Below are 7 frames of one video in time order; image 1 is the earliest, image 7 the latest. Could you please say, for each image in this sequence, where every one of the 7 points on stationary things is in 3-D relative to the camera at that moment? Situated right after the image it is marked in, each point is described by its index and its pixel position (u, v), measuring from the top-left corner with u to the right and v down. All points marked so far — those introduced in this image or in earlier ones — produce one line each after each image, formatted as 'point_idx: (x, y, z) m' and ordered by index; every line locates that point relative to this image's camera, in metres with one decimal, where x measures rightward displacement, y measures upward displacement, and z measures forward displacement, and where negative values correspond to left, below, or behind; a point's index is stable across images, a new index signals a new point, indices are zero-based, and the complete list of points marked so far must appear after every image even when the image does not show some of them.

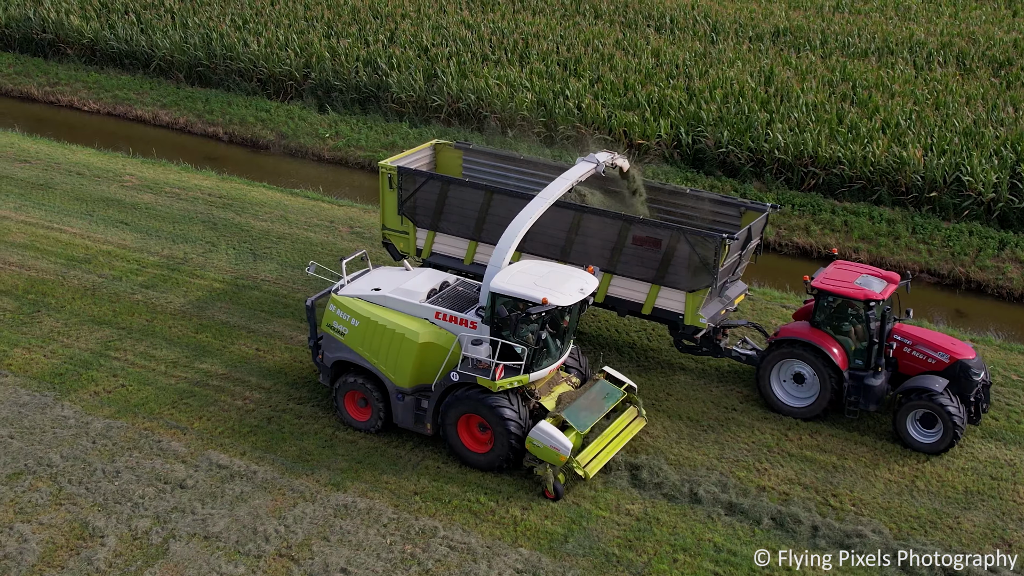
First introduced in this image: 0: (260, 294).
0: (-14.1, -0.2, +9.7) m
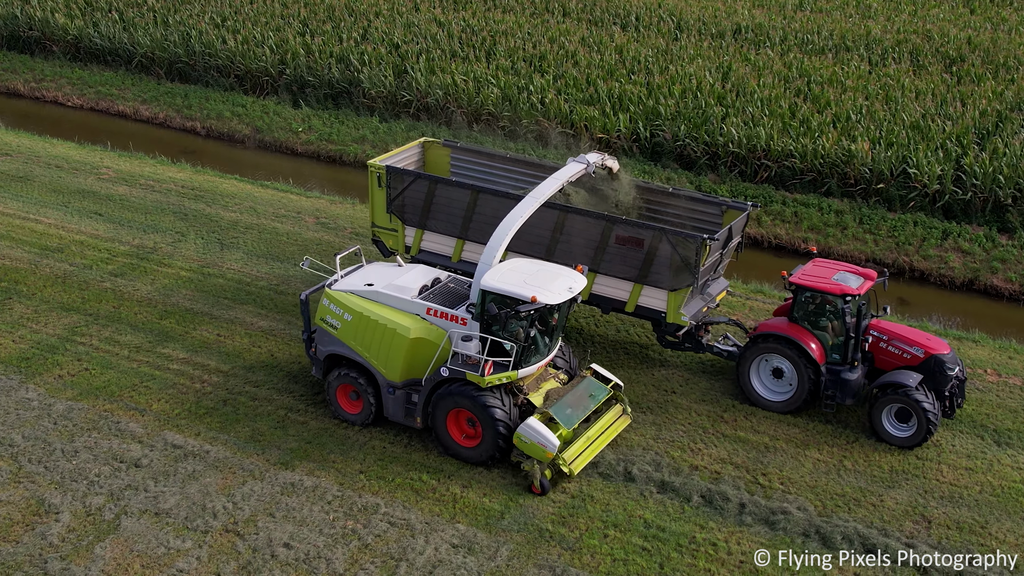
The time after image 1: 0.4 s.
0: (-16.4, +0.4, +10.0) m
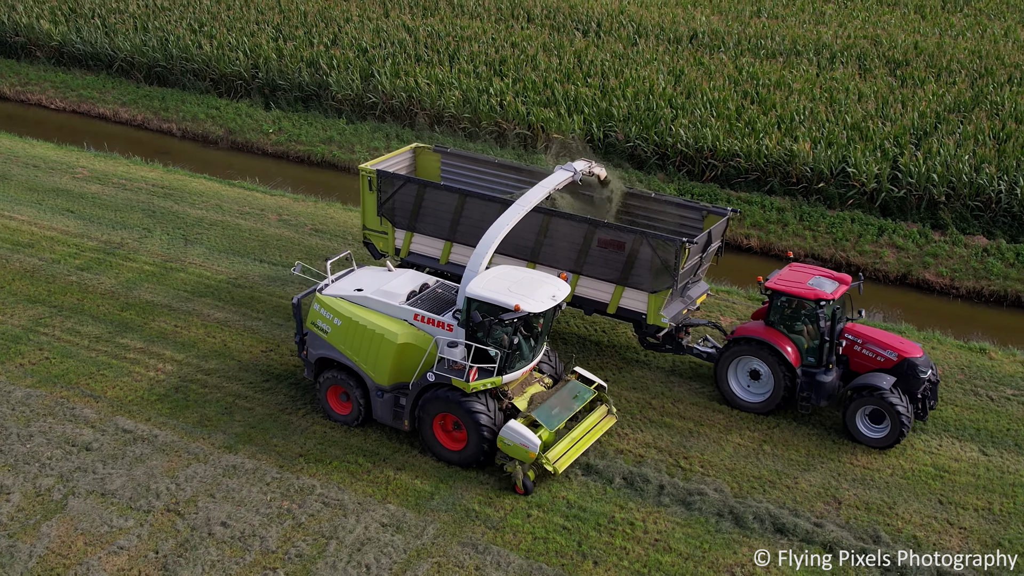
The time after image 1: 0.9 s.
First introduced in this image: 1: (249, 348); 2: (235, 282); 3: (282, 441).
0: (-19.2, +0.8, +10.4) m
1: (-13.8, -3.0, +9.2) m
2: (-16.3, +0.4, +10.3) m
3: (-10.2, -6.6, +7.9) m
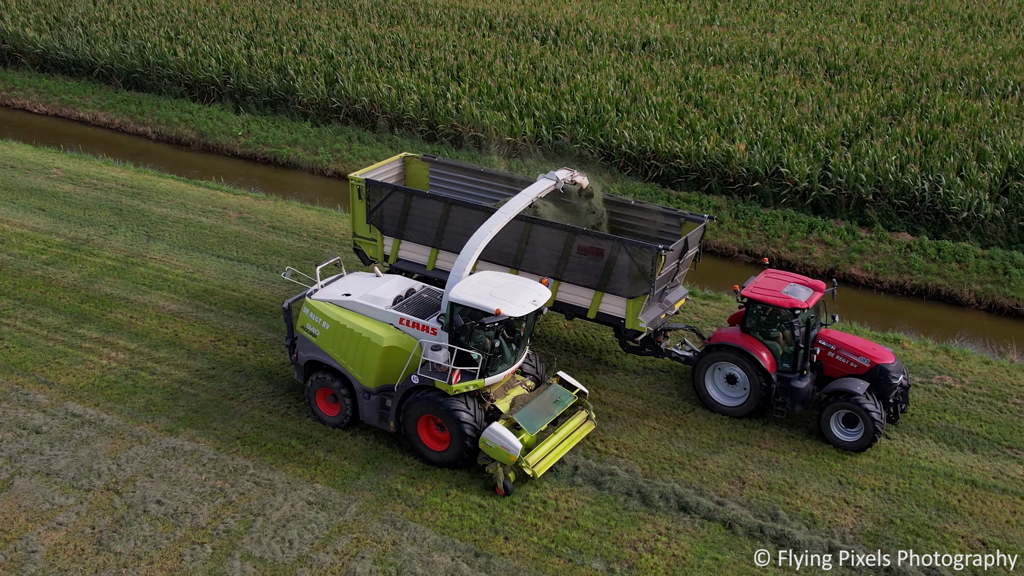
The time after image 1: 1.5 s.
0: (-22.4, +1.1, +10.9) m
1: (-17.0, -2.7, +9.6) m
2: (-19.5, +0.8, +10.8) m
3: (-13.4, -6.2, +8.3) m
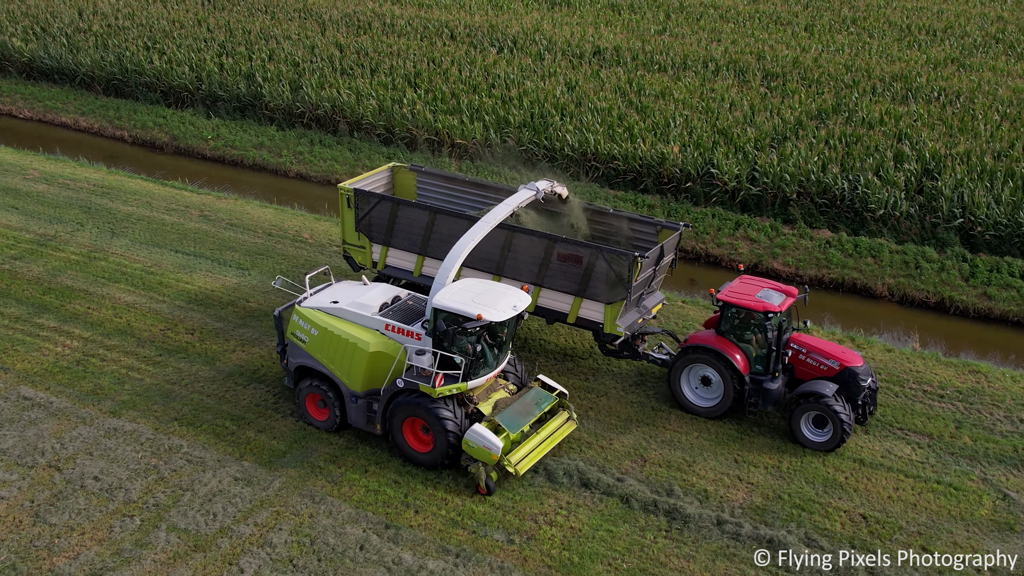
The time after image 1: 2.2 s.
0: (-26.0, +1.5, +11.5) m
1: (-20.7, -2.2, +10.2) m
2: (-23.2, +1.2, +11.4) m
3: (-17.1, -5.8, +8.8) m
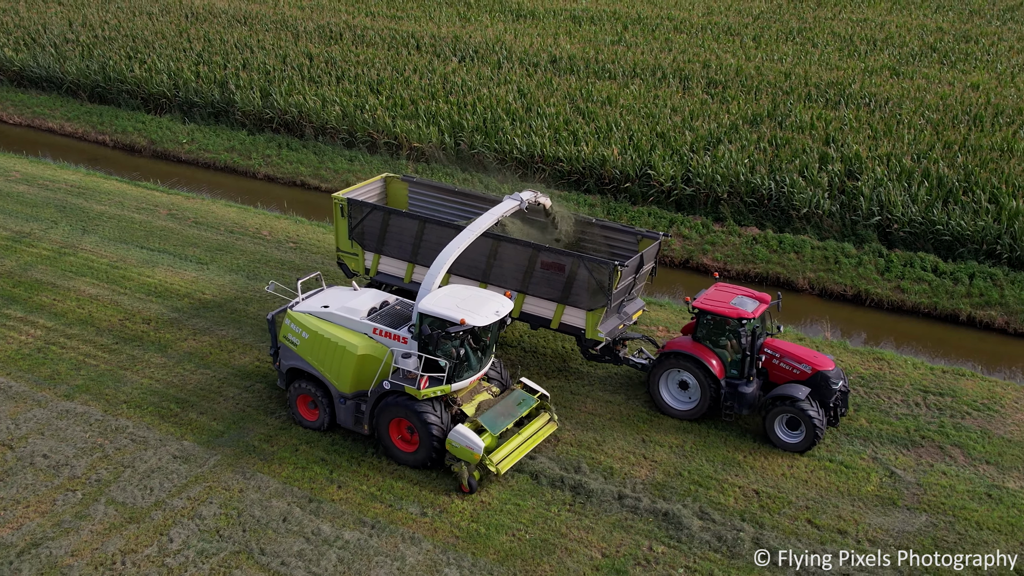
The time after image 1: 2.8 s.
0: (-29.7, +1.9, +12.2) m
1: (-24.3, -1.8, +10.8) m
2: (-26.8, +1.6, +12.1) m
3: (-20.7, -5.4, +9.3) m
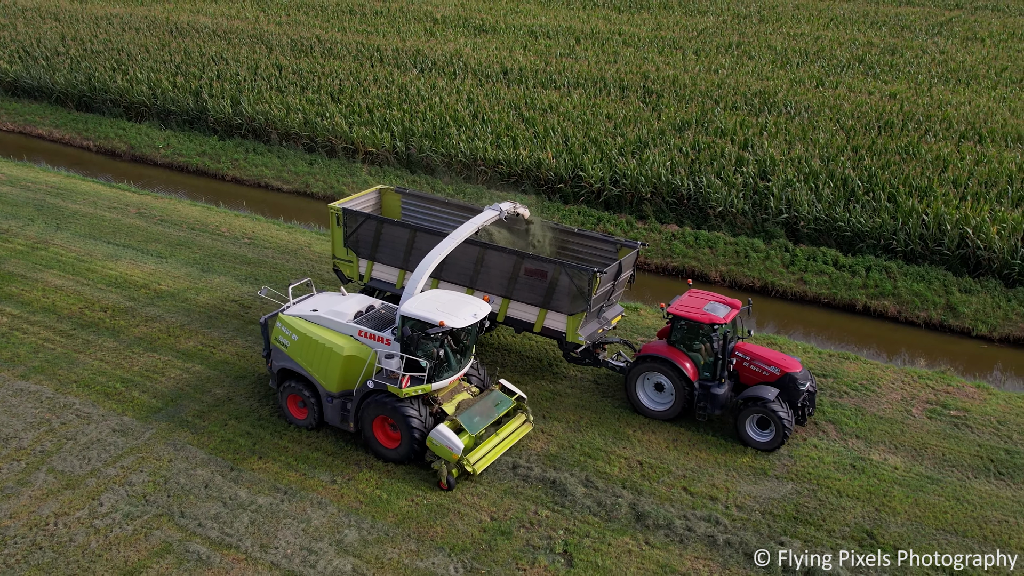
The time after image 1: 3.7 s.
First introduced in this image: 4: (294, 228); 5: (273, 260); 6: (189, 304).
0: (-34.1, +2.5, +13.2) m
1: (-28.7, -1.2, +11.7) m
2: (-31.2, +2.1, +13.0) m
3: (-25.2, -4.8, +10.1) m
4: (-18.8, +5.2, +15.2) m
5: (-18.4, +2.2, +13.8) m
6: (-21.6, -1.1, +11.9) m
